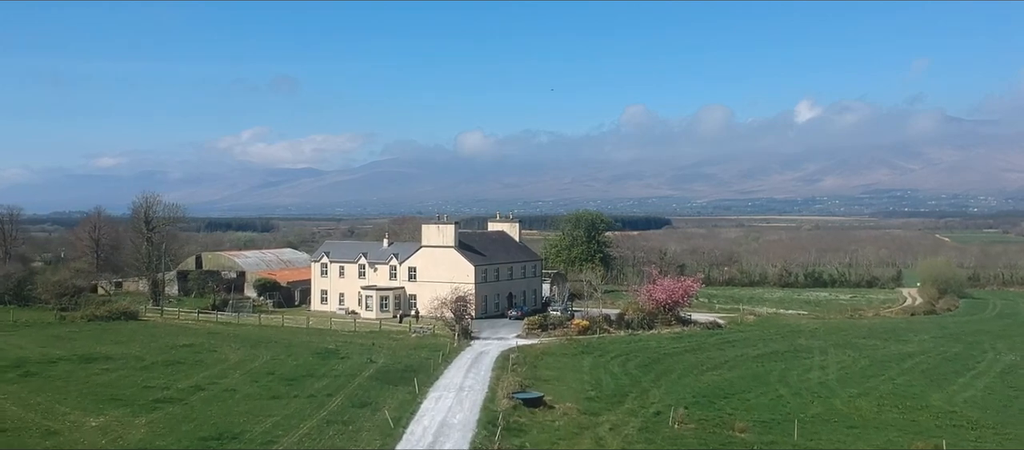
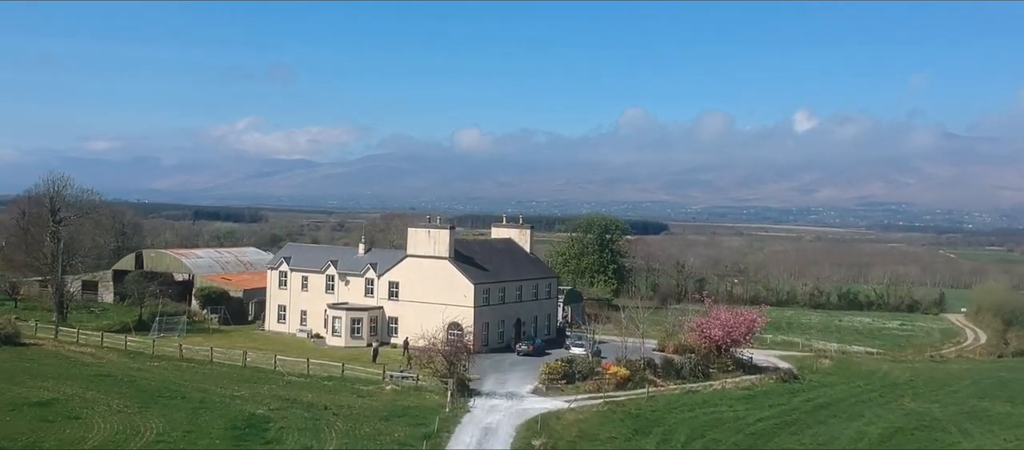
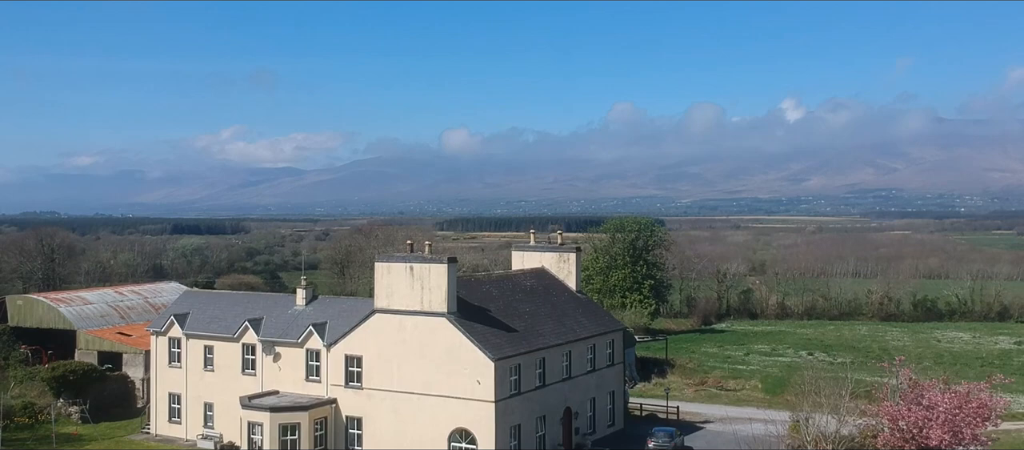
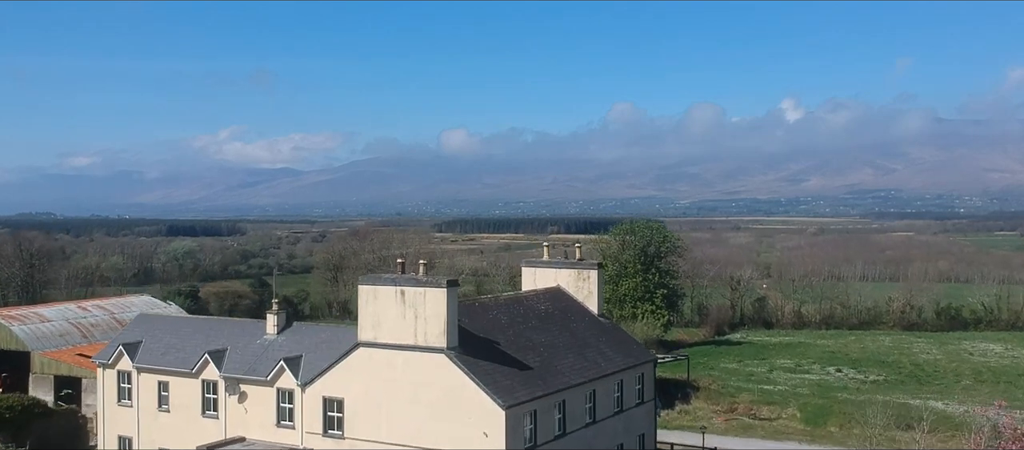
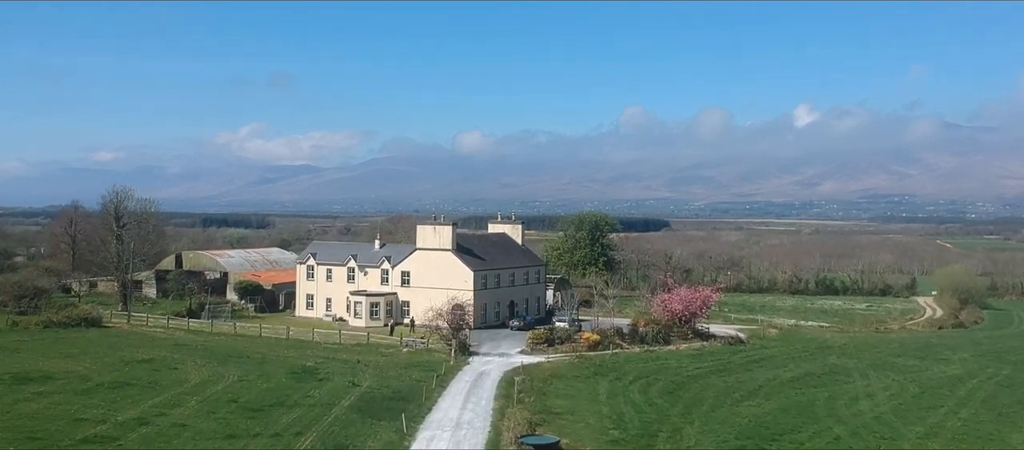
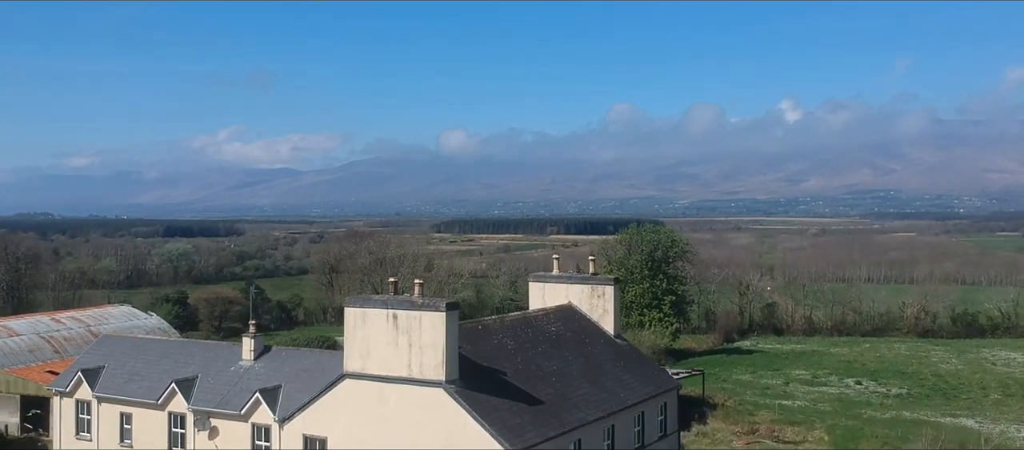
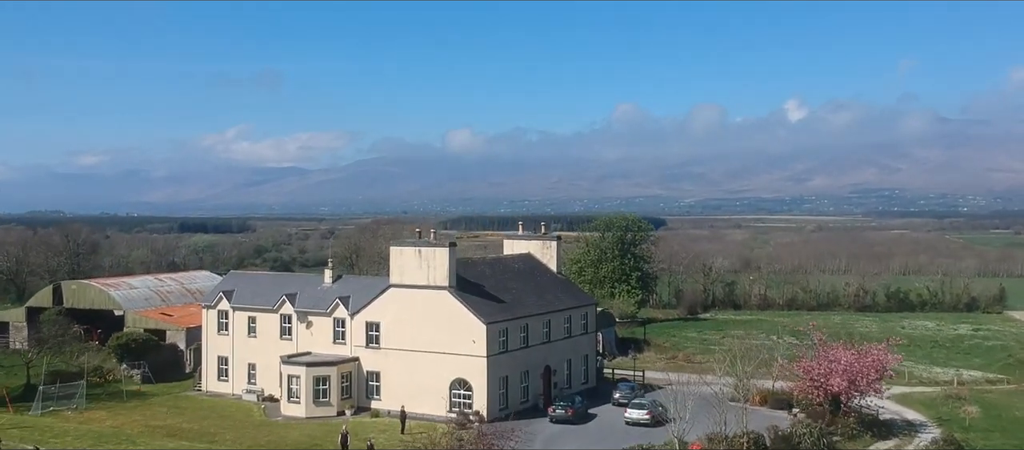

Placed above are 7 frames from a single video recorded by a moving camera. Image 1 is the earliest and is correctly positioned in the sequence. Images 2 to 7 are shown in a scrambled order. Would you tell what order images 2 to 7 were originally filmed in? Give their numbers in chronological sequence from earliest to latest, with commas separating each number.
5, 2, 7, 3, 4, 6
